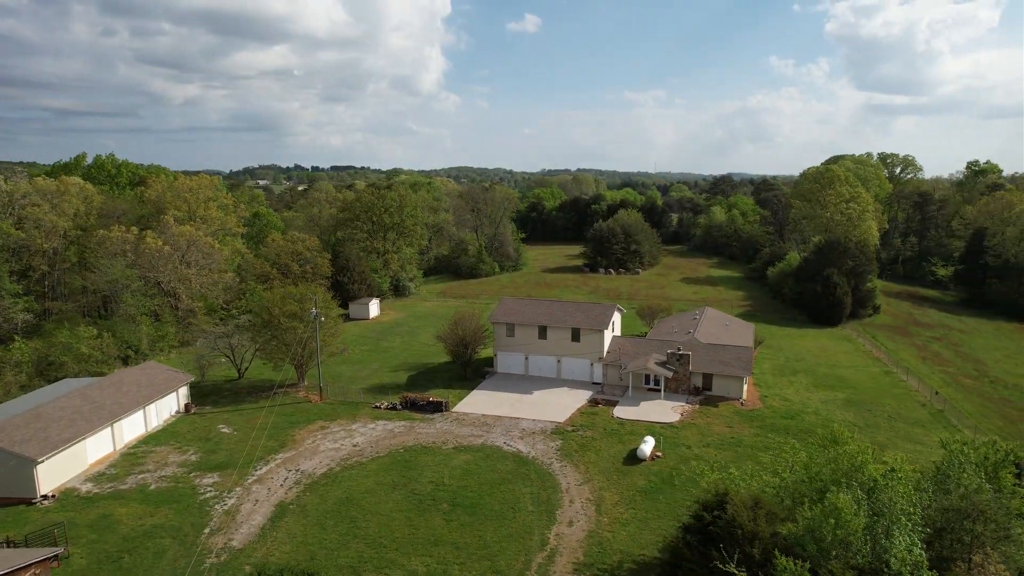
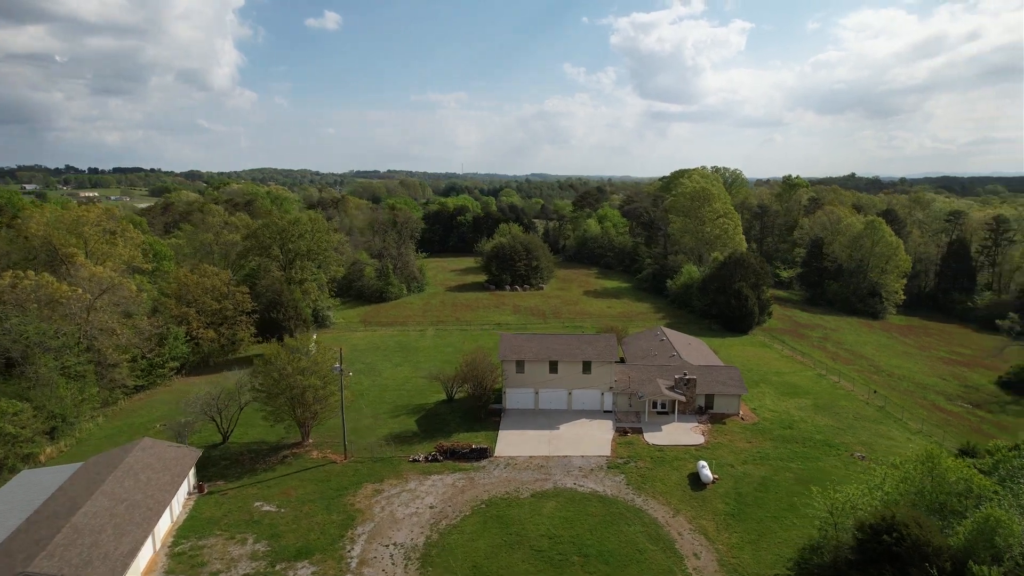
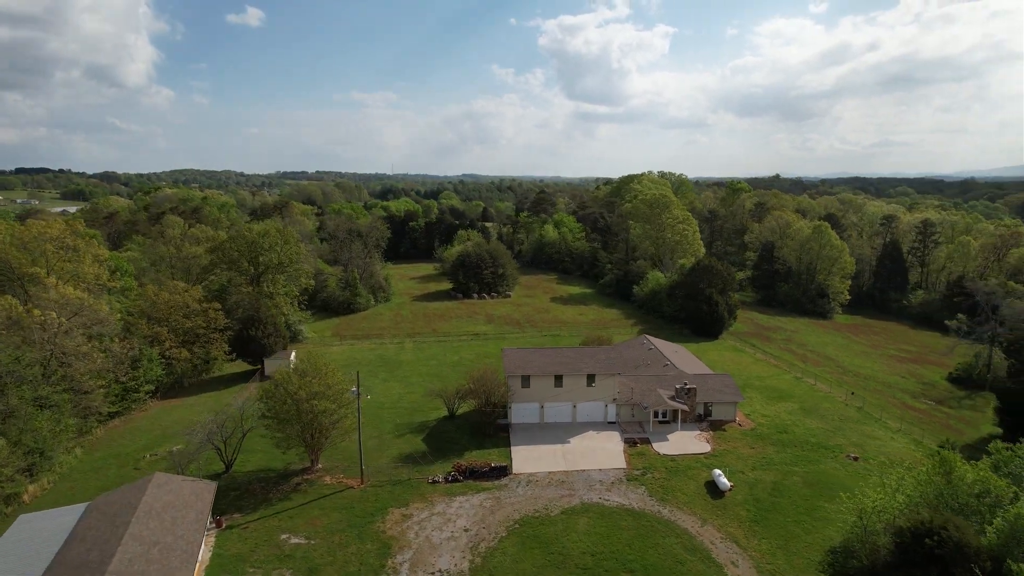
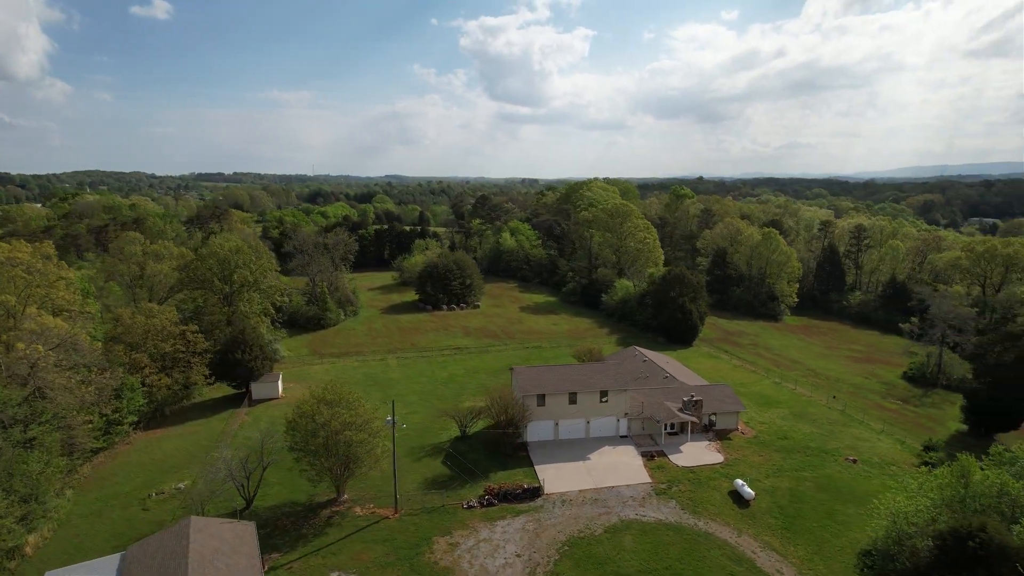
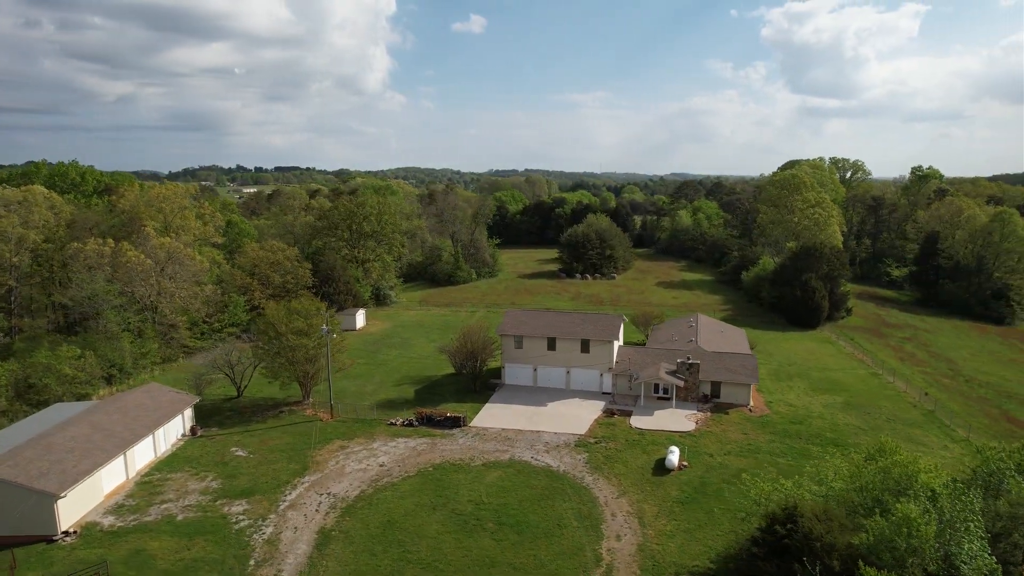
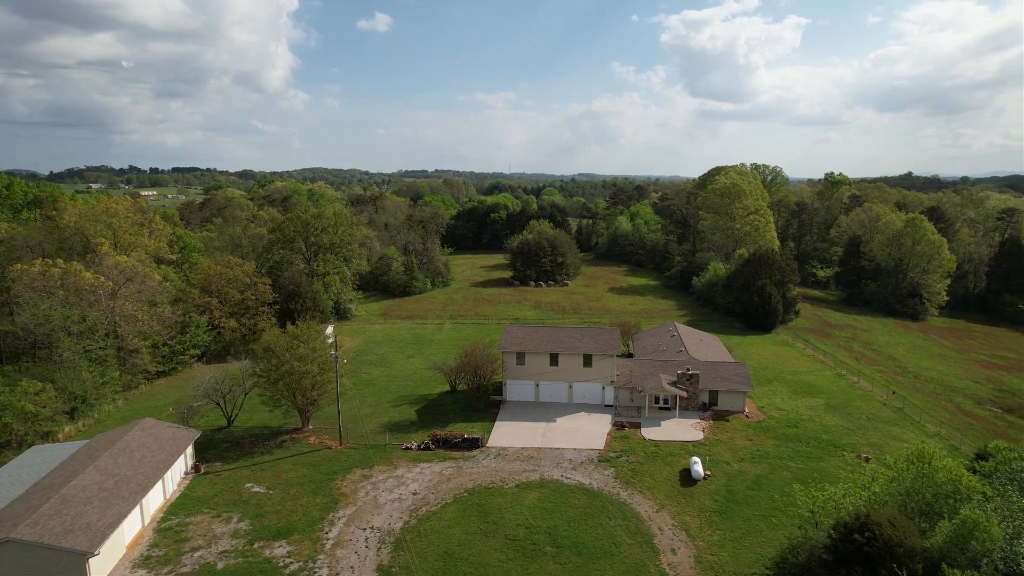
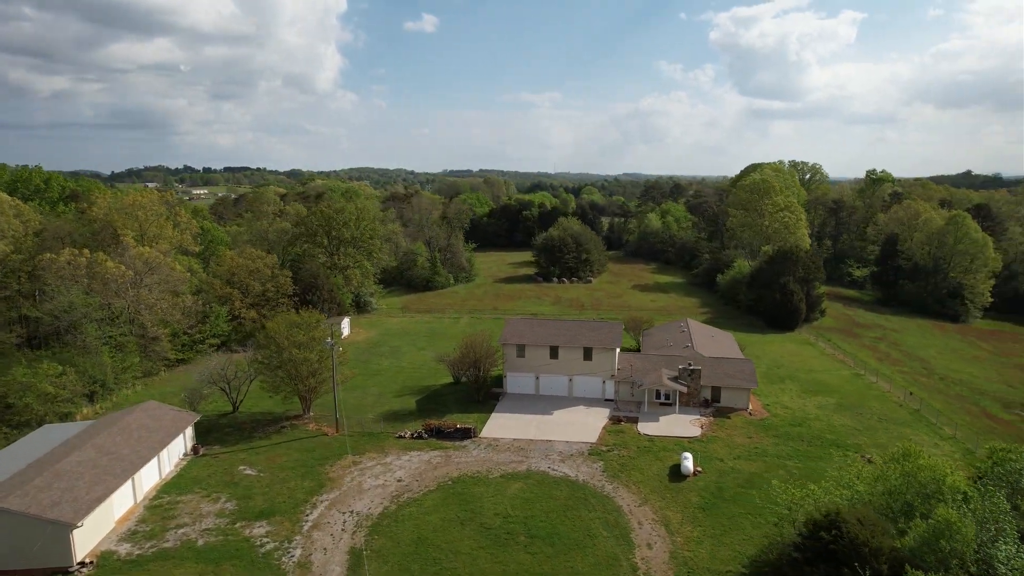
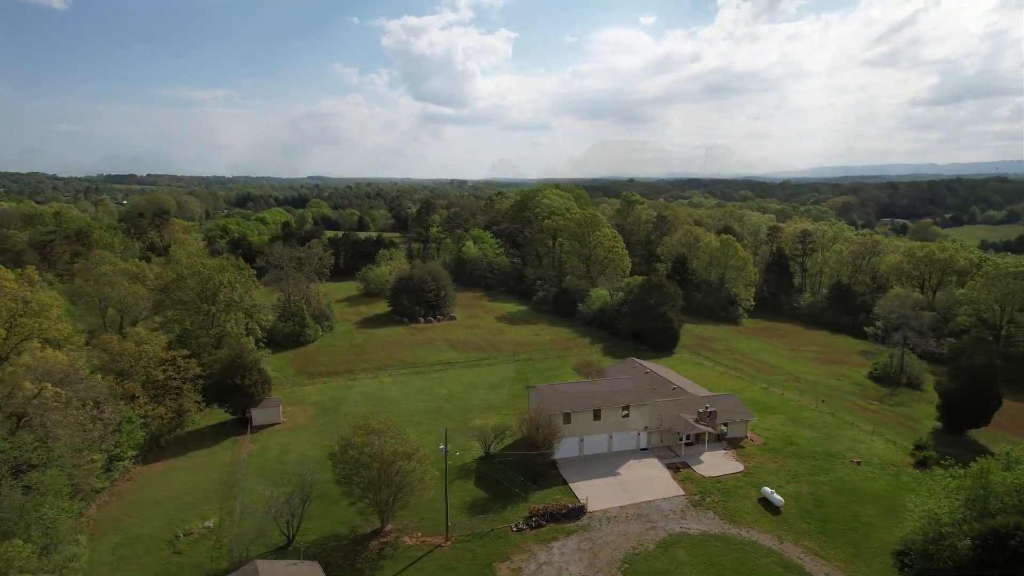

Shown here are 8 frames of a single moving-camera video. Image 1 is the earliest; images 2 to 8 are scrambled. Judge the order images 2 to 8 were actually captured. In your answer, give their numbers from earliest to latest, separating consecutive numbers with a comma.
5, 7, 6, 2, 3, 4, 8
